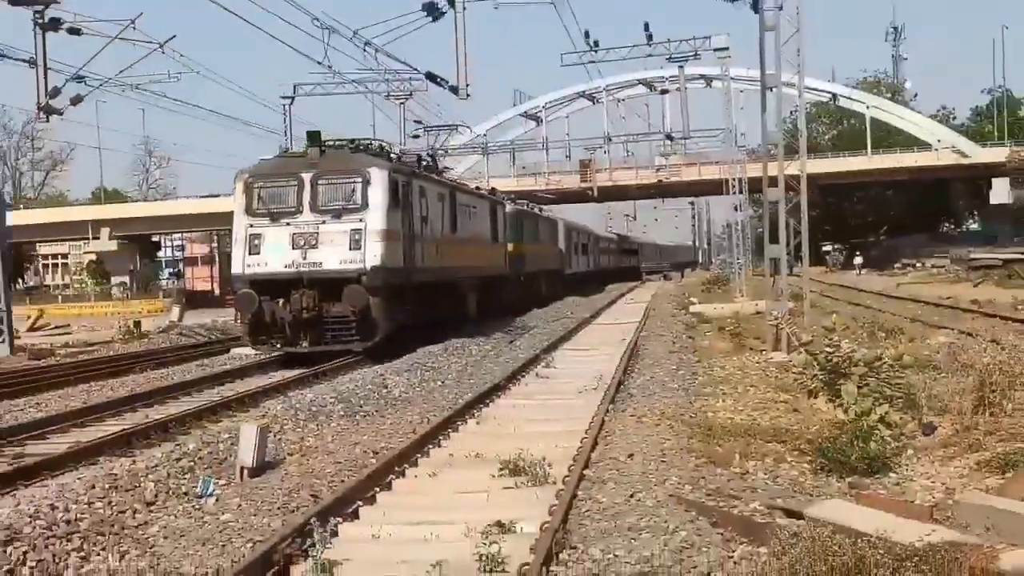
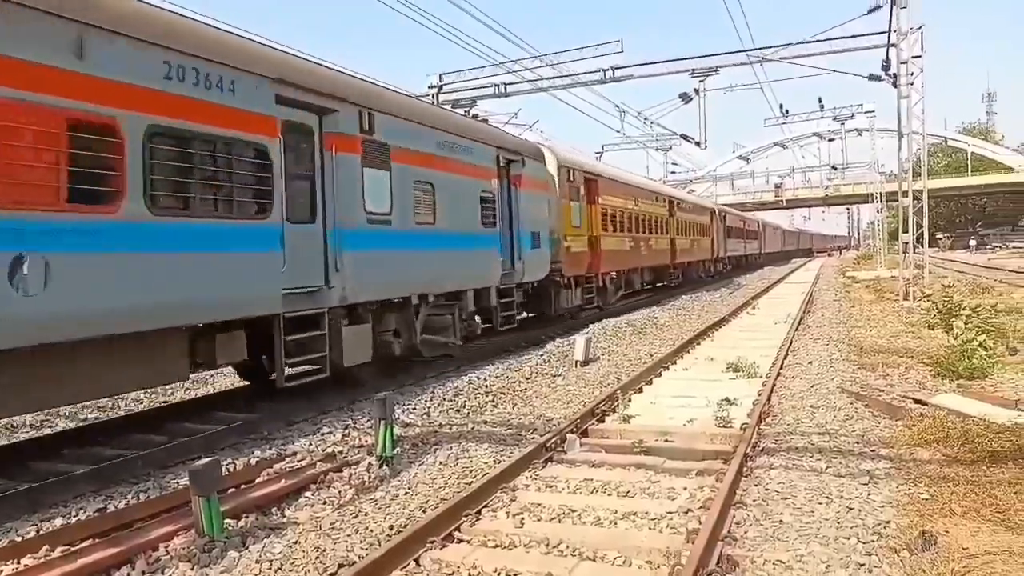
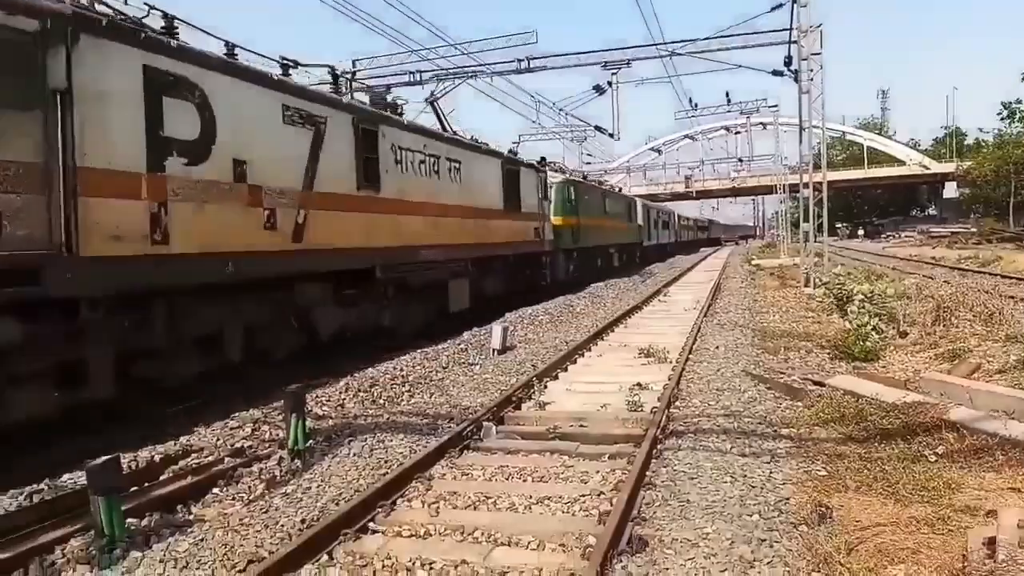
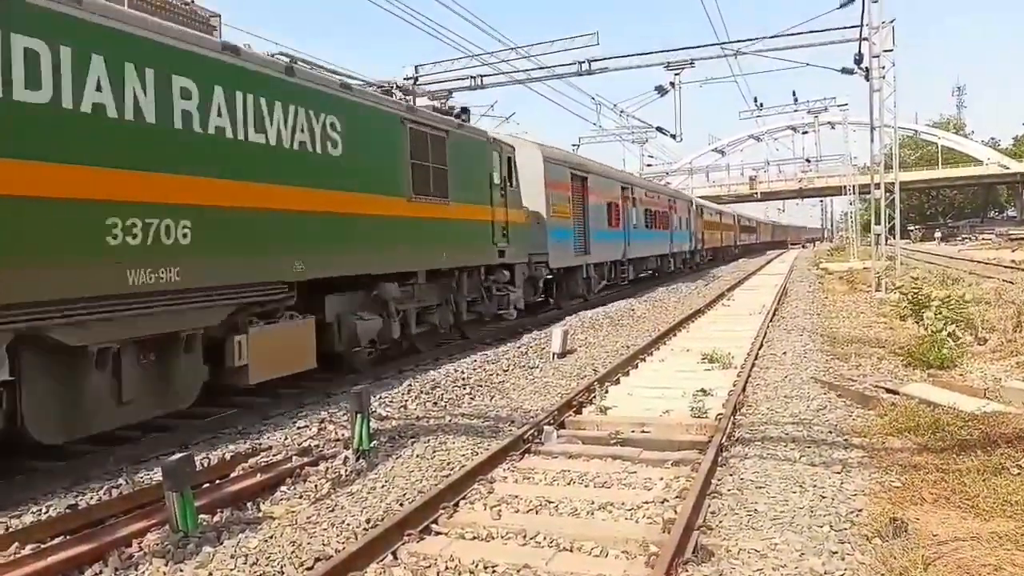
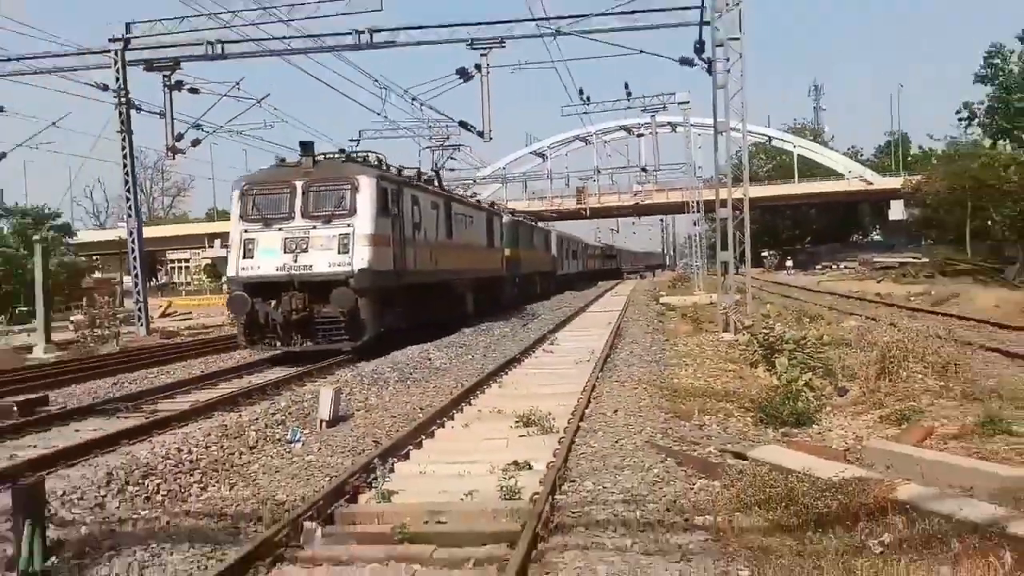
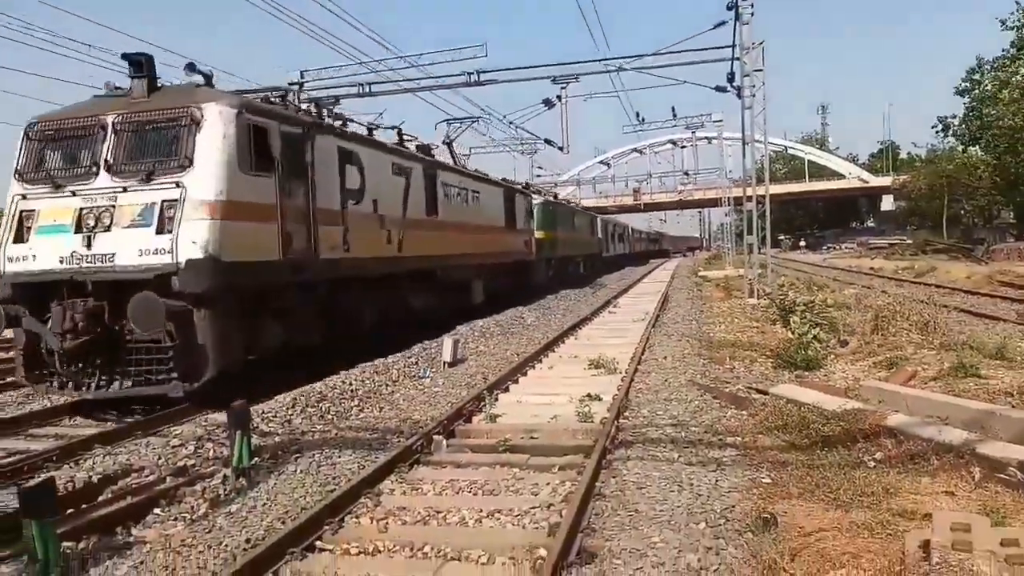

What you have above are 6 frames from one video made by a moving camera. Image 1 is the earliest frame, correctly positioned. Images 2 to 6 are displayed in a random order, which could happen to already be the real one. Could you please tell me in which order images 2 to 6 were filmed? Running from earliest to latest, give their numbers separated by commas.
5, 6, 3, 4, 2
